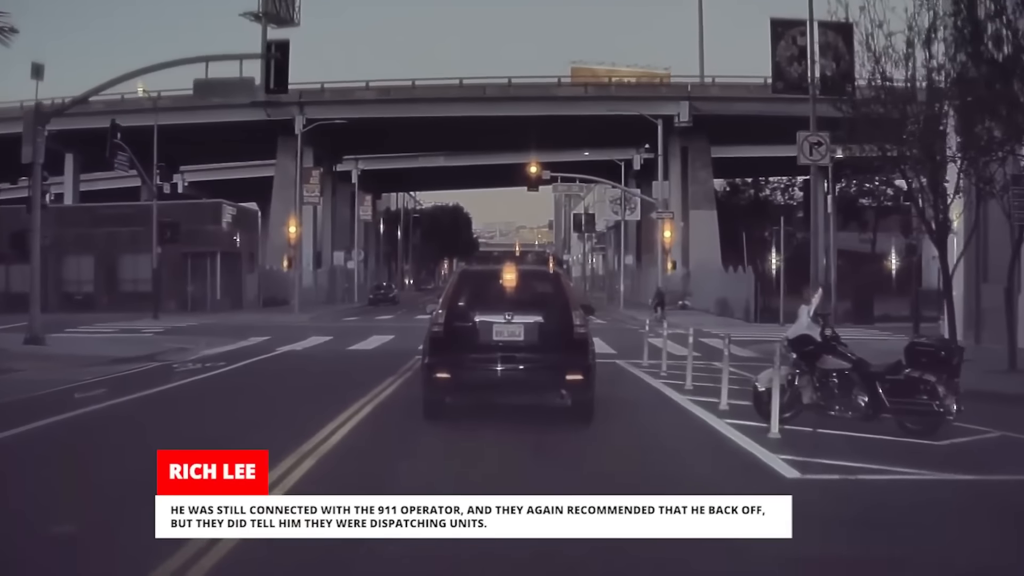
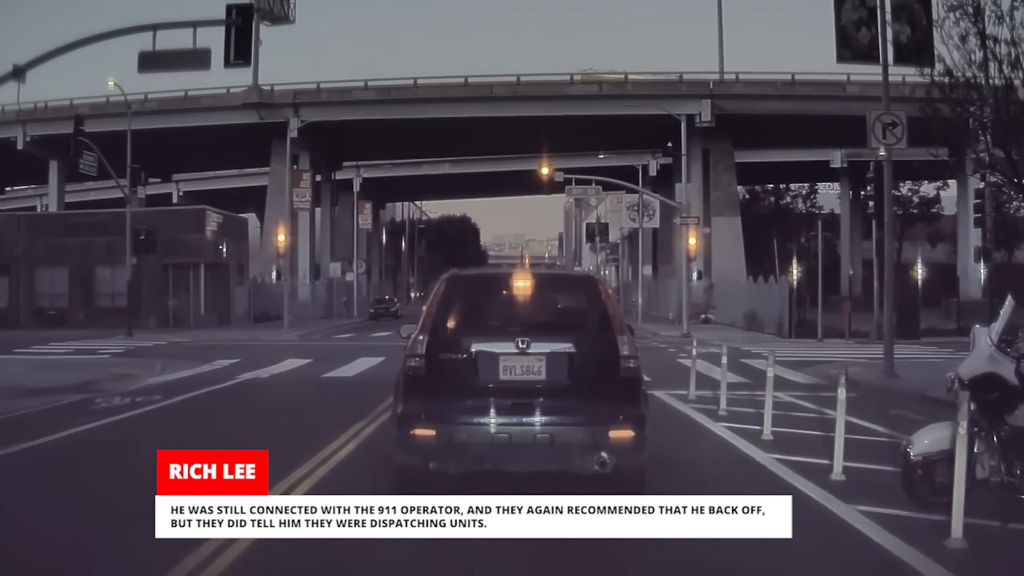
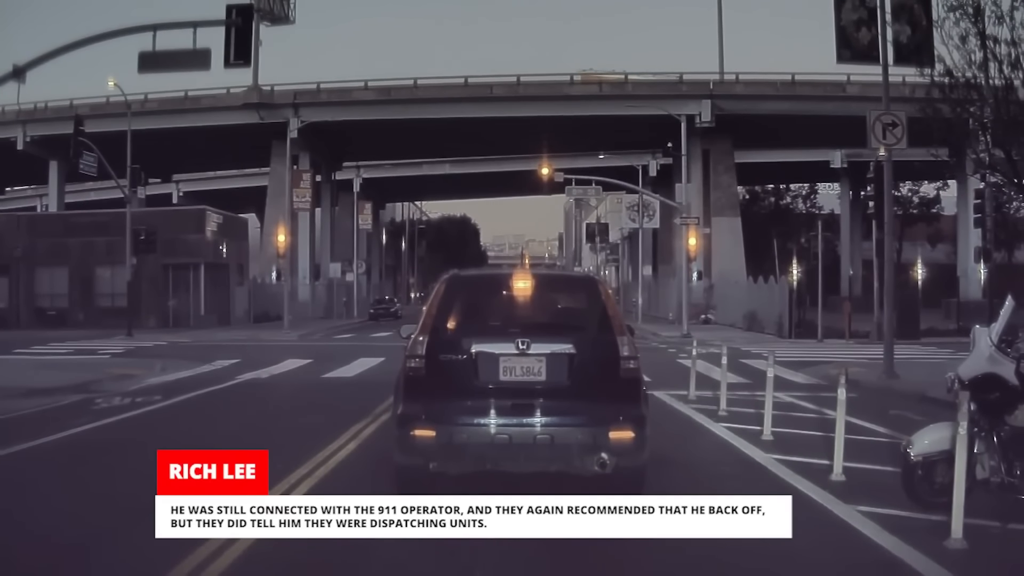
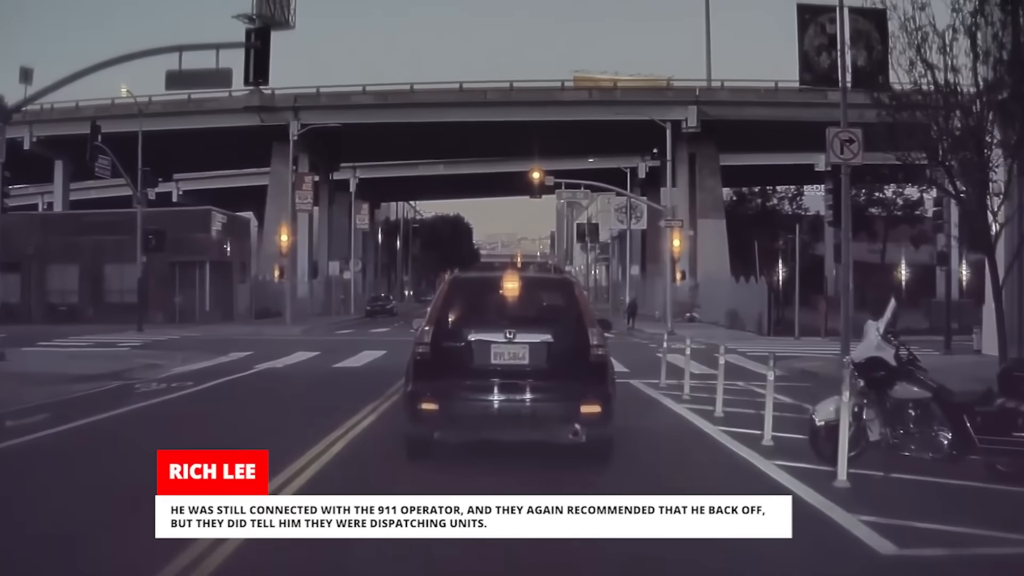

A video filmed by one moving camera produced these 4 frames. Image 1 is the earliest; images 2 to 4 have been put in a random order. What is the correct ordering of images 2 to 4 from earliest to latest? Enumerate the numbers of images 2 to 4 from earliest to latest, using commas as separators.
4, 2, 3
